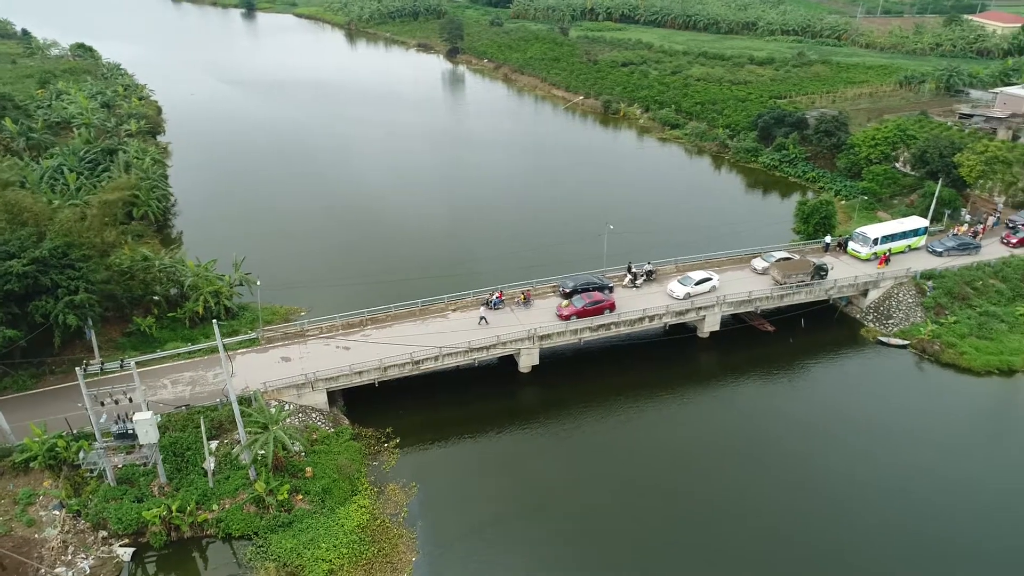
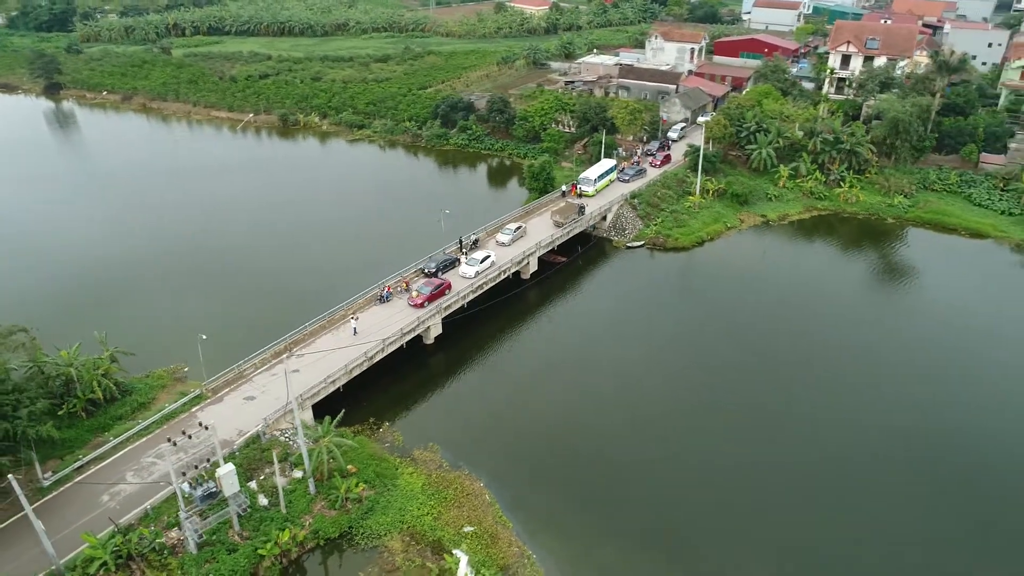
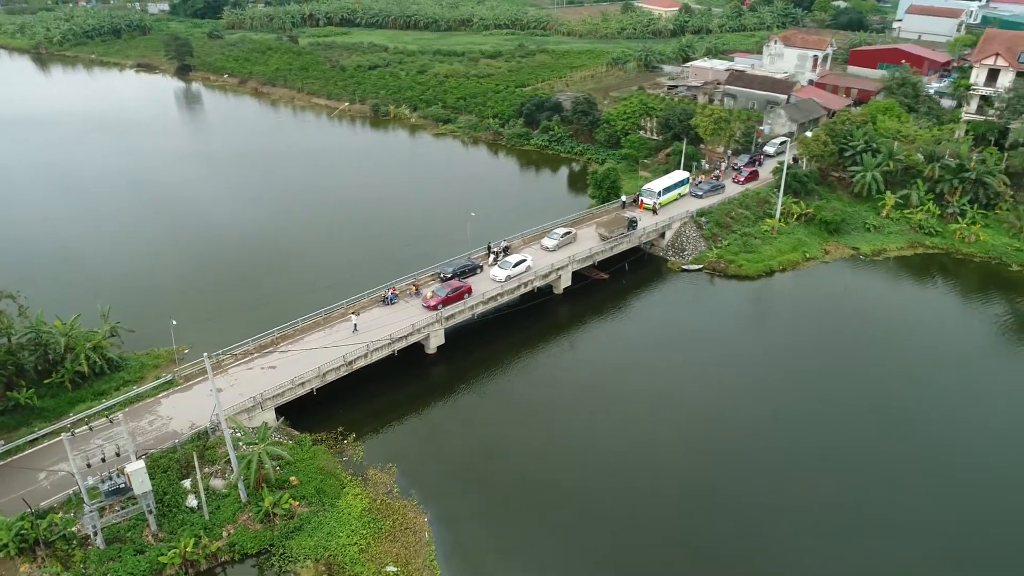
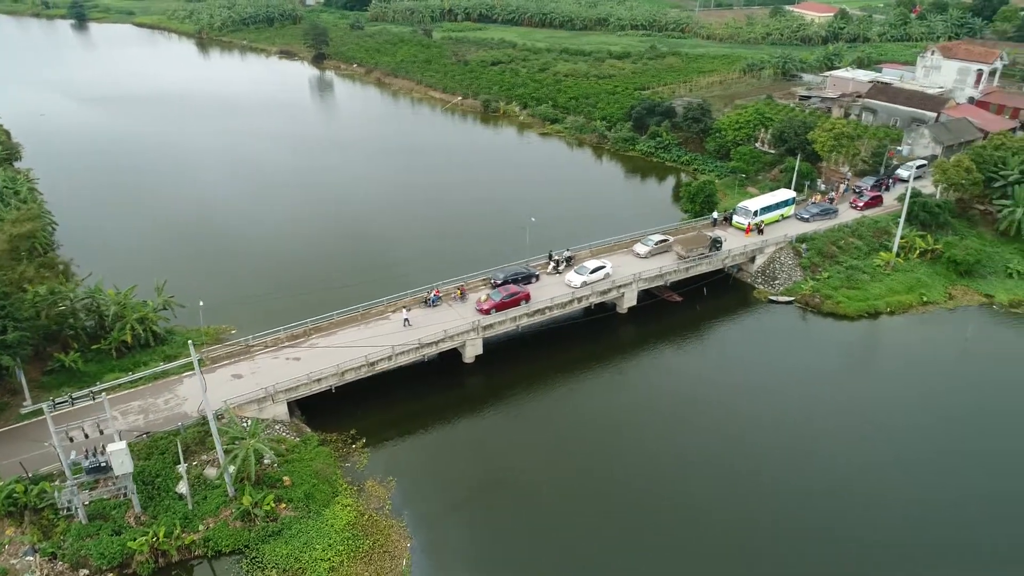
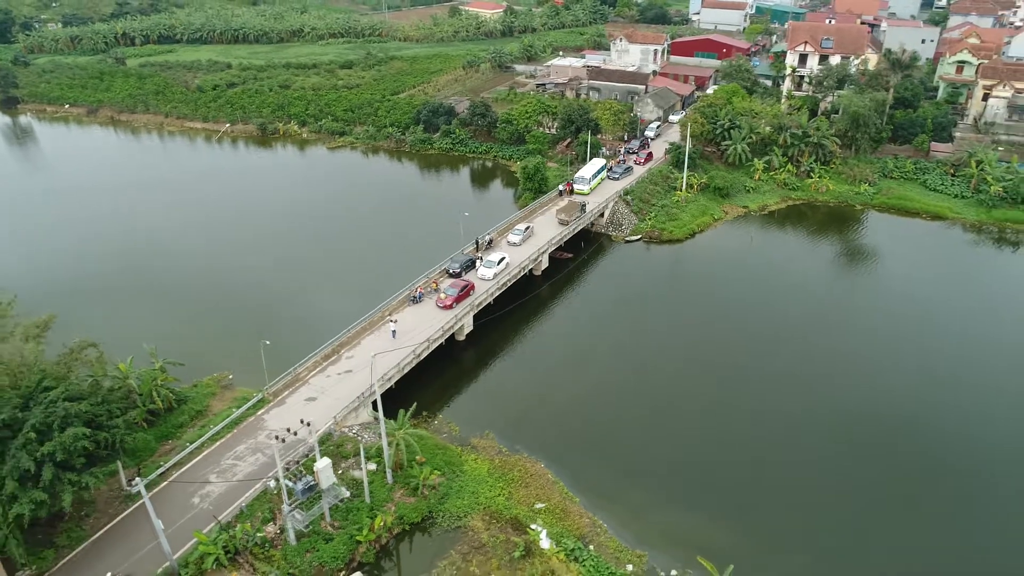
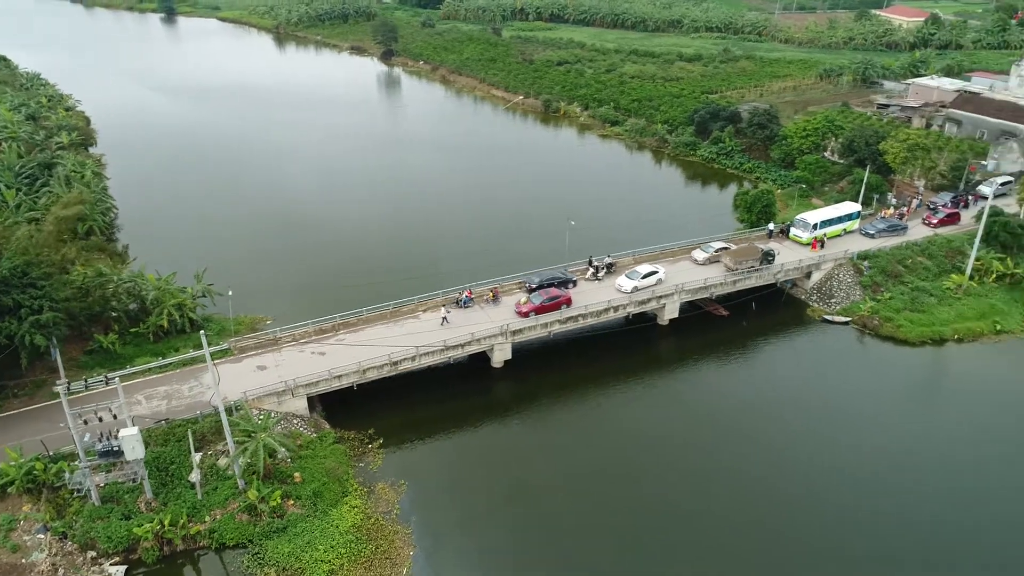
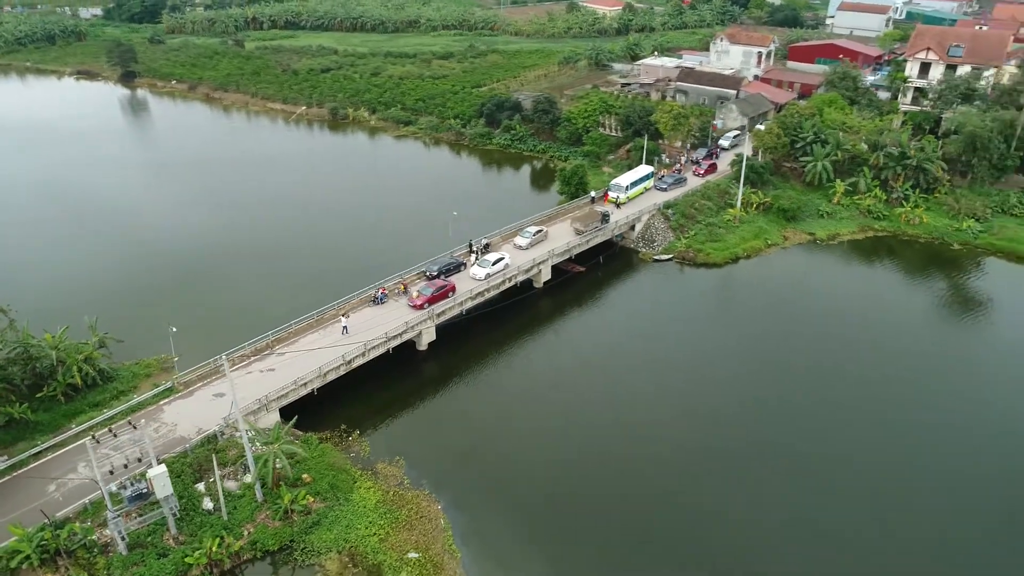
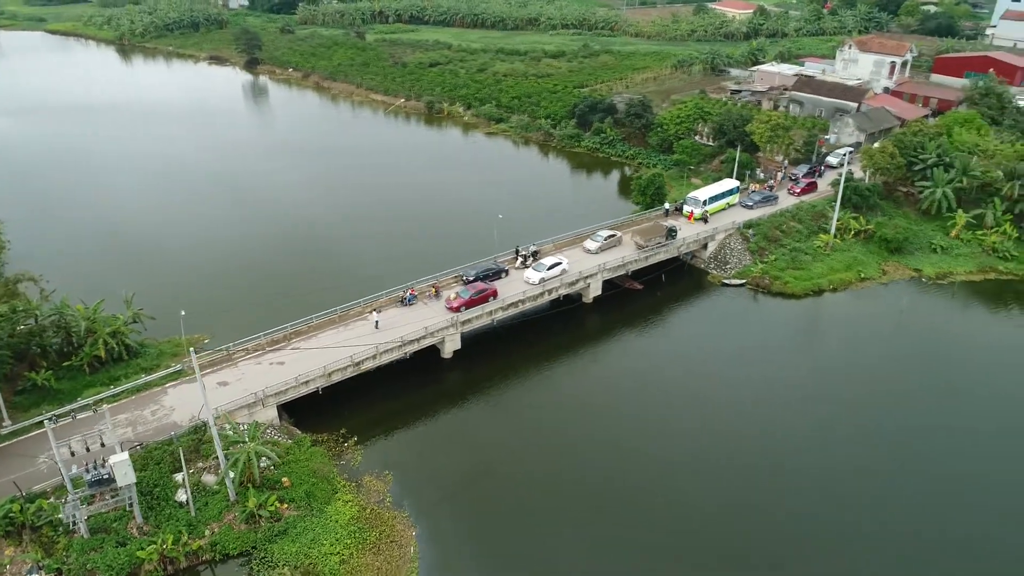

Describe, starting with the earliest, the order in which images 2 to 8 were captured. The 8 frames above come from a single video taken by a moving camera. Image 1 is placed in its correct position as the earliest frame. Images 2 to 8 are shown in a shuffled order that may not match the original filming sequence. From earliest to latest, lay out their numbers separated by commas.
6, 4, 8, 3, 7, 2, 5
